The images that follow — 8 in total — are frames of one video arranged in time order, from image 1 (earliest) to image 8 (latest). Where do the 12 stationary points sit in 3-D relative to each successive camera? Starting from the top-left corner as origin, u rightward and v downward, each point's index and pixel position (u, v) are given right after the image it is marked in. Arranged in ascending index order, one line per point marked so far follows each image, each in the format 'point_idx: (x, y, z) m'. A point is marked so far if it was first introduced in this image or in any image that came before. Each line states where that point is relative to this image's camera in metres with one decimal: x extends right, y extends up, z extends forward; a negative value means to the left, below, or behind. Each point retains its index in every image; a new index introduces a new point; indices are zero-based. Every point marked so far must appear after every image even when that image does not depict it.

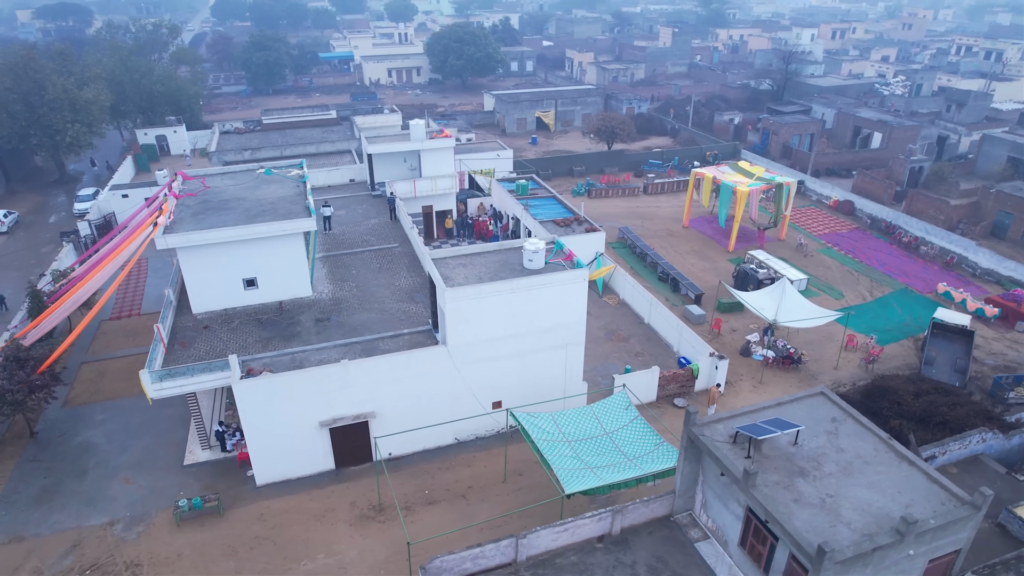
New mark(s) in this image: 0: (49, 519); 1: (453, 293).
0: (-12.0, -6.0, +16.7) m
1: (-1.5, -0.2, +16.9) m
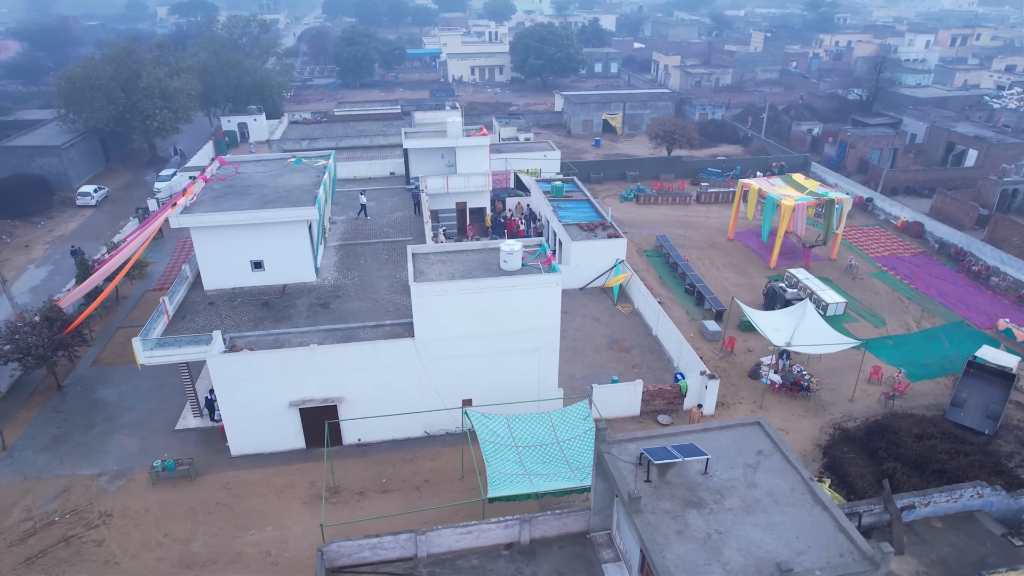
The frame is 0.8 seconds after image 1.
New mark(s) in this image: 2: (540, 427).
0: (-13.3, -5.1, +18.6) m
1: (-2.5, 0.0, +17.1) m
2: (+0.7, -3.6, +16.7) m
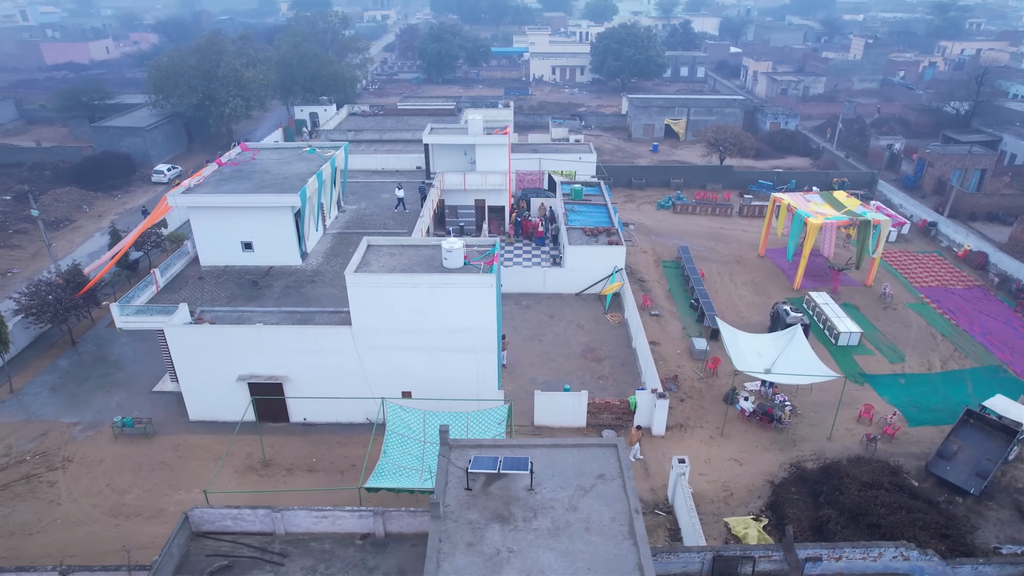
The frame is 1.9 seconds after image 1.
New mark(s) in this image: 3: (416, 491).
0: (-15.1, -3.9, +20.7) m
1: (-4.3, +0.2, +17.6) m
2: (-1.5, -3.6, +16.7) m
3: (-2.2, -4.7, +15.0) m
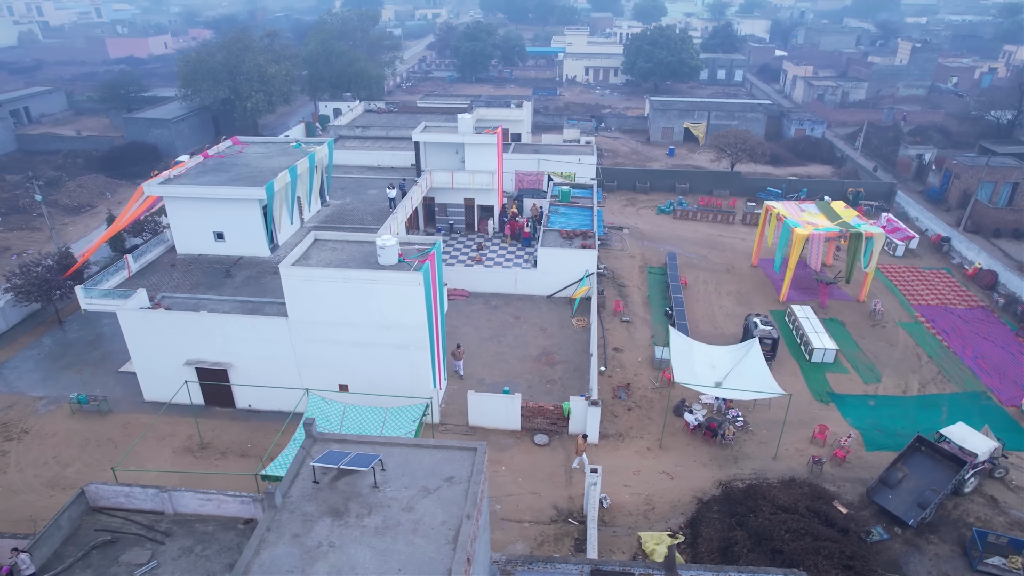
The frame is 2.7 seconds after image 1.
0: (-17.0, -3.3, +22.0) m
1: (-6.3, +0.5, +18.0) m
2: (-3.8, -3.5, +16.9) m
3: (-4.6, -4.6, +15.2) m
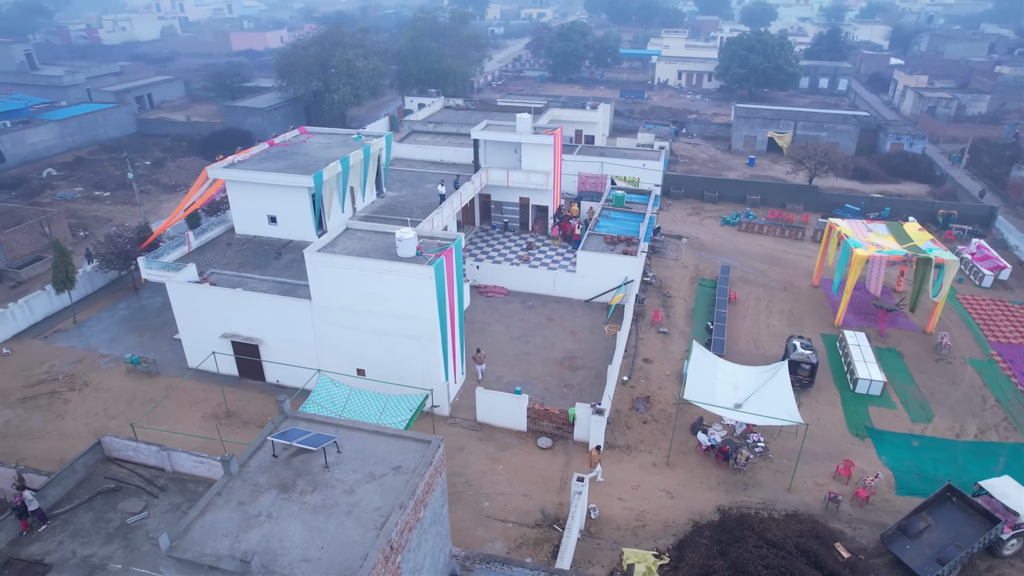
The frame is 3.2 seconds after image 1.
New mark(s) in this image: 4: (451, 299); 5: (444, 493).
0: (-16.2, -2.0, +24.5) m
1: (-5.9, +0.9, +18.9) m
2: (-3.9, -3.2, +17.5) m
3: (-5.1, -4.2, +16.0) m
4: (-1.9, -0.3, +19.5) m
5: (-1.3, -4.0, +12.6) m
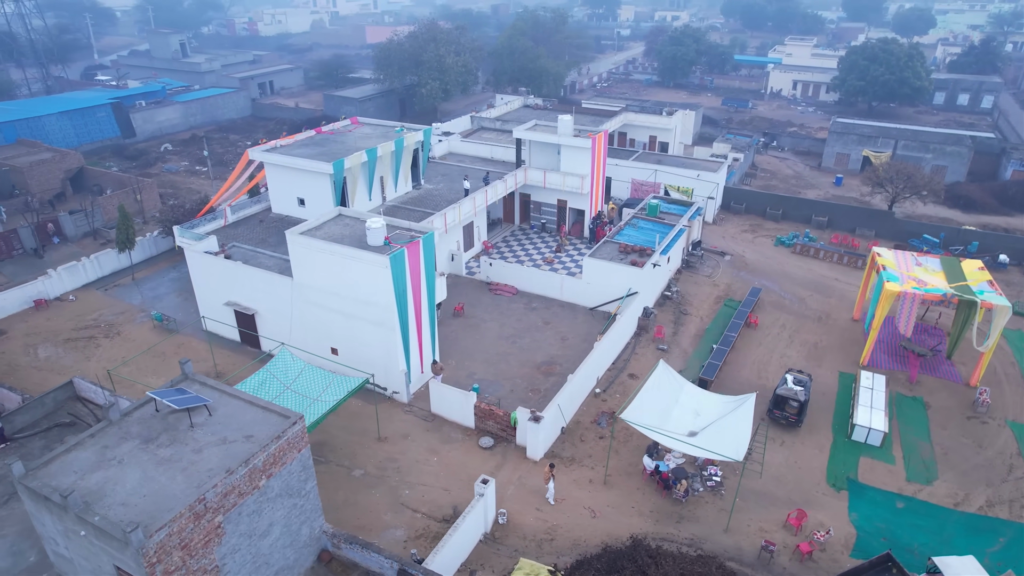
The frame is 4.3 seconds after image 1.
0: (-16.2, -0.4, +27.7) m
1: (-7.0, +1.6, +20.3) m
2: (-5.7, -2.7, +18.5) m
3: (-7.2, -3.6, +17.3) m
4: (-3.0, -0.1, +20.1) m
5: (-4.2, -3.7, +13.2) m
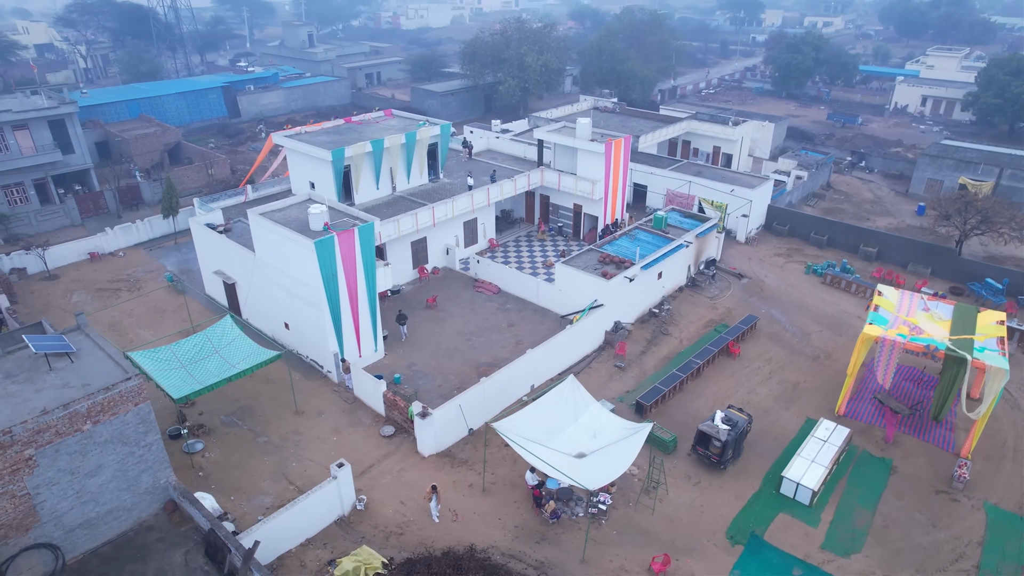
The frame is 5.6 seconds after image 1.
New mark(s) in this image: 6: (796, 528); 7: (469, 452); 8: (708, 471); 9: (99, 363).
0: (-16.5, +1.4, +31.1) m
1: (-8.9, +2.5, +21.9) m
2: (-8.5, -2.0, +19.9) m
3: (-10.4, -2.6, +19.1) m
4: (-5.3, +0.4, +20.9) m
5: (-8.3, -3.0, +14.5) m
6: (+7.7, -6.4, +17.2) m
7: (-1.3, -4.9, +19.4) m
8: (+5.8, -5.4, +19.0) m
9: (-9.4, -1.7, +14.6) m
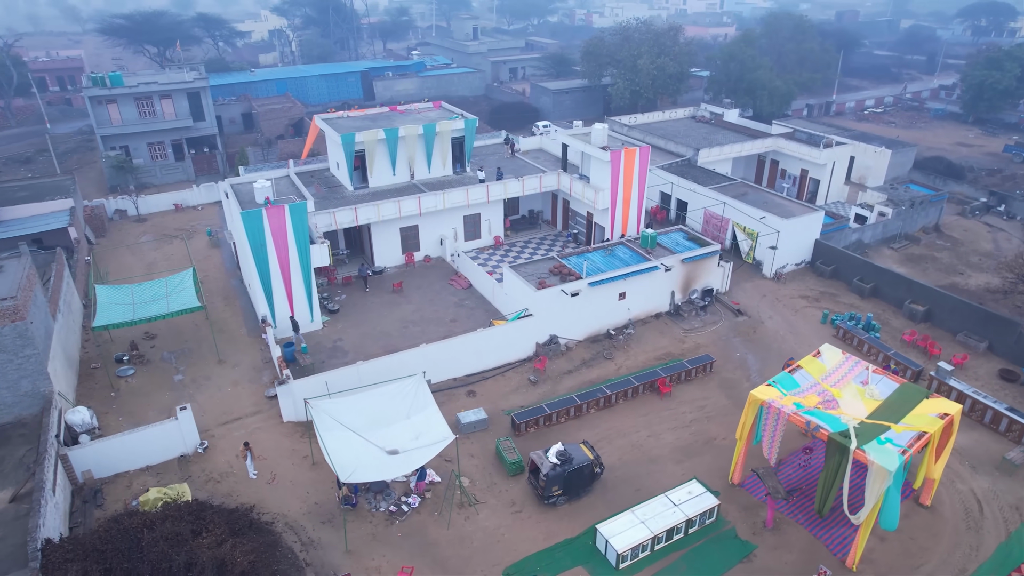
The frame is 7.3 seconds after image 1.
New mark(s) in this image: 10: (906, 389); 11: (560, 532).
0: (-15.6, +4.0, +35.9) m
1: (-11.1, +4.0, +24.8) m
2: (-11.9, -0.4, +22.9) m
3: (-14.0, -0.7, +22.7) m
4: (-8.3, +1.4, +22.8) m
5: (-13.5, -1.4, +17.7) m
6: (+1.8, -7.2, +15.6) m
7: (-5.8, -4.4, +20.3) m
8: (+0.7, -6.0, +17.9) m
9: (-14.3, +0.2, +18.1) m
10: (+10.7, -2.8, +16.7) m
11: (+1.3, -6.4, +17.1) m
